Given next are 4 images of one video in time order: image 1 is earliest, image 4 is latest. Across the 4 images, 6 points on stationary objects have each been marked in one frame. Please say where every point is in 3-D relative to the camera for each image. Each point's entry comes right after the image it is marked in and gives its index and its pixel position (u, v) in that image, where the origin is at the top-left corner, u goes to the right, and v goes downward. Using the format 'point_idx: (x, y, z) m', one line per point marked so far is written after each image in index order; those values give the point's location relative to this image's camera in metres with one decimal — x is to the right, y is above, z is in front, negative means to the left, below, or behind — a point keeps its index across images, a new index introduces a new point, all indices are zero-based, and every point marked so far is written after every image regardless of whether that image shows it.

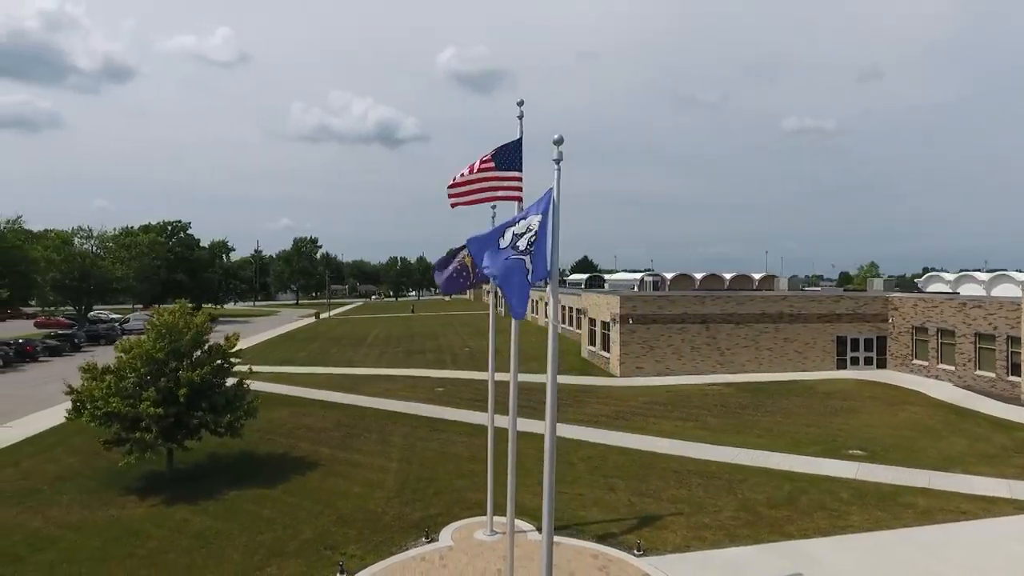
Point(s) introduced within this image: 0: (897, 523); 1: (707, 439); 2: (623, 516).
0: (+7.3, -4.5, +12.0) m
1: (+5.6, -4.4, +18.3) m
2: (+2.2, -4.6, +12.9) m
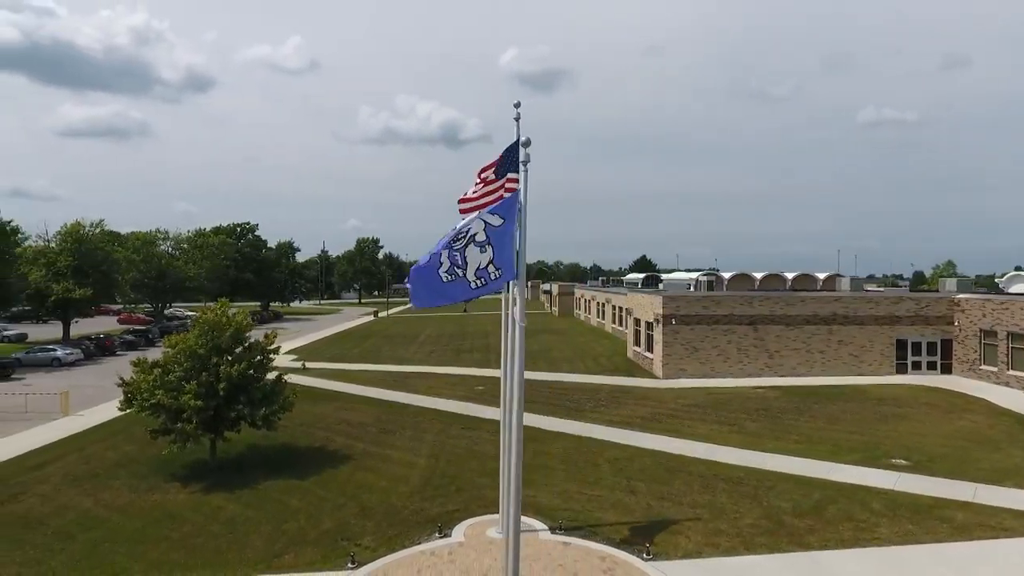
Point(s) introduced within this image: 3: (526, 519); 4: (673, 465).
0: (+7.5, -4.5, +11.4) m
1: (+6.4, -4.4, +17.8) m
2: (+2.5, -4.6, +12.7) m
3: (+0.3, -4.6, +12.7) m
4: (+4.0, -4.5, +16.0) m
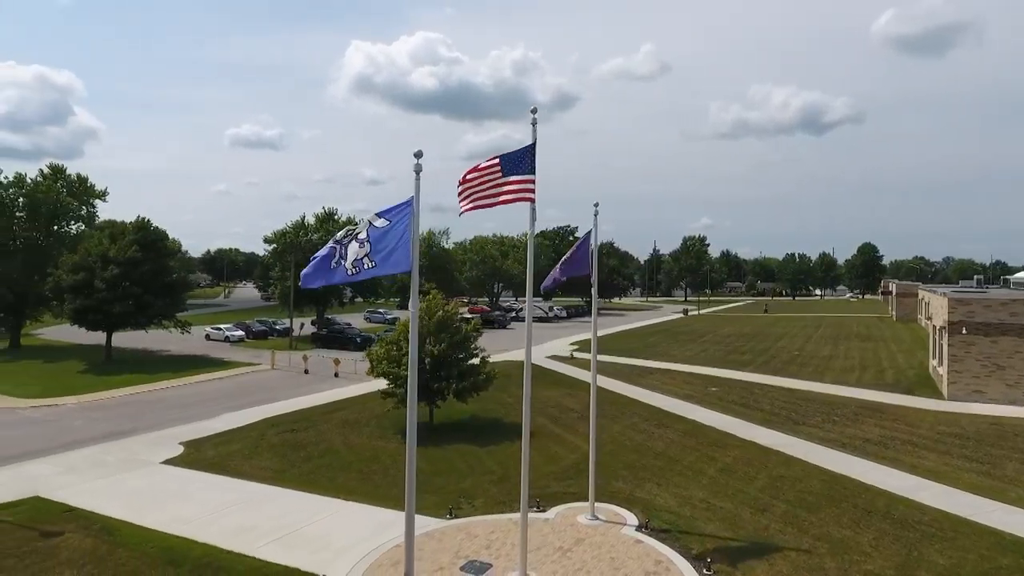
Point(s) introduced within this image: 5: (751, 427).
0: (+7.7, -4.5, +7.9) m
1: (+10.1, -4.4, +13.9) m
2: (+4.1, -4.6, +11.6) m
3: (+2.2, -4.5, +12.8) m
4: (+7.2, -4.4, +13.7) m
5: (+7.4, -4.3, +19.6) m
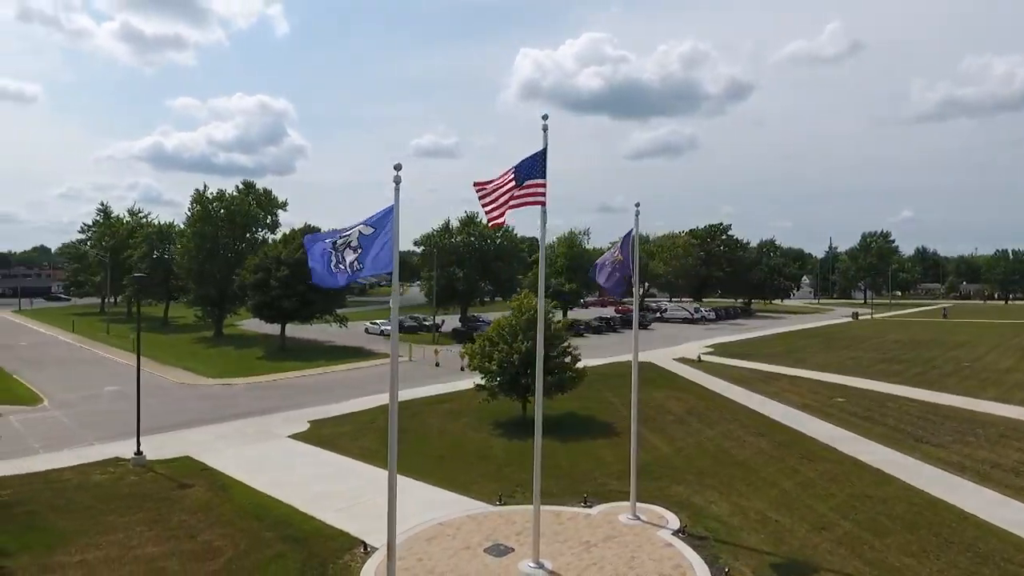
0: (+7.0, -4.5, +6.4) m
1: (+11.0, -4.4, +11.6) m
2: (+4.6, -4.6, +11.0) m
3: (+3.0, -4.5, +12.6) m
4: (+8.0, -4.4, +12.1) m
5: (+9.8, -4.3, +17.8) m
